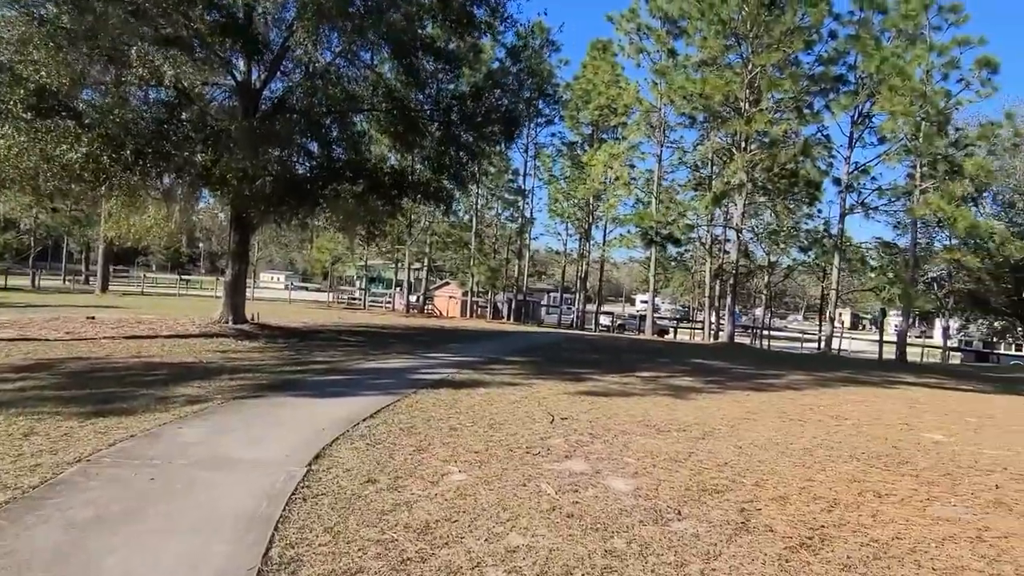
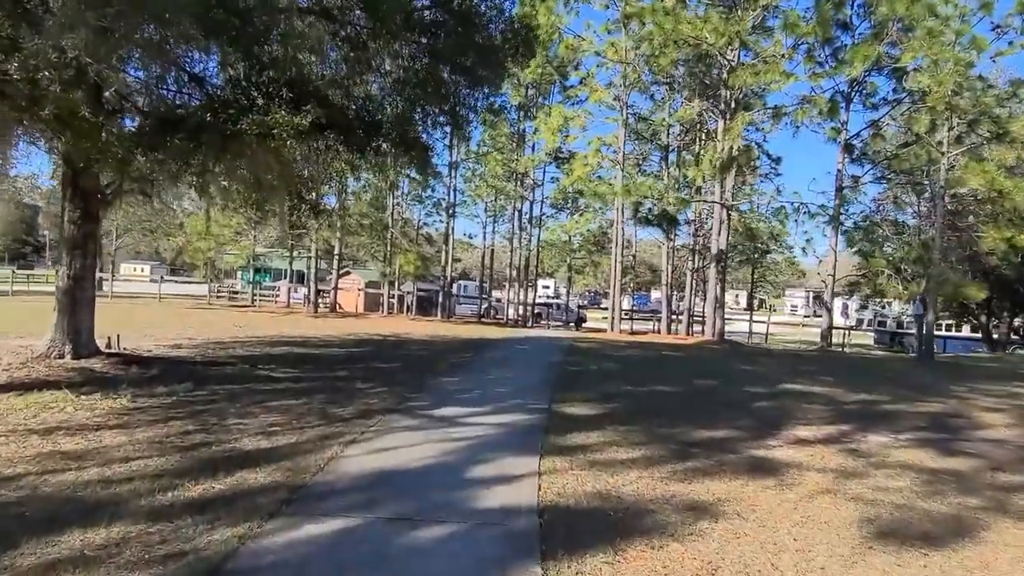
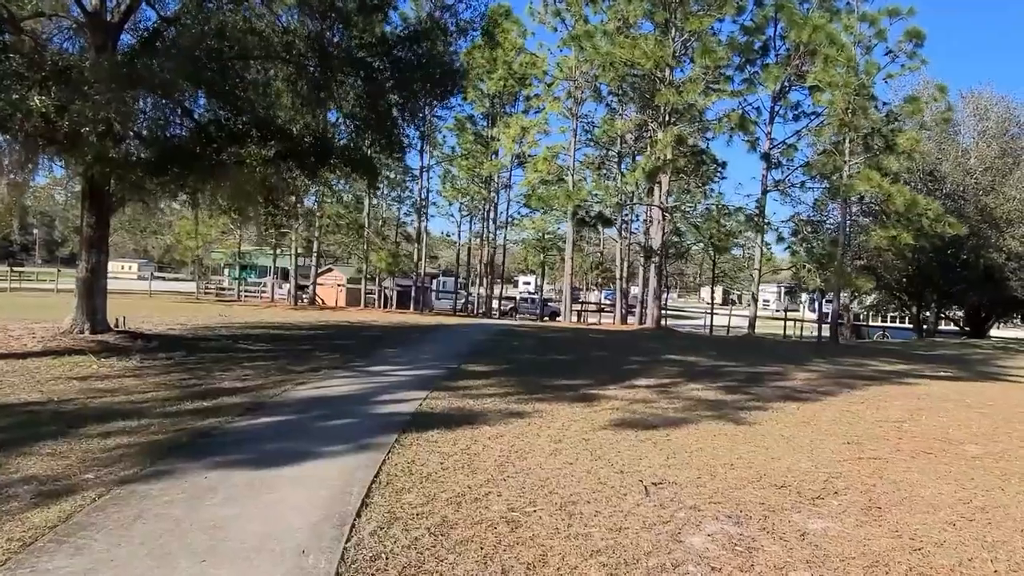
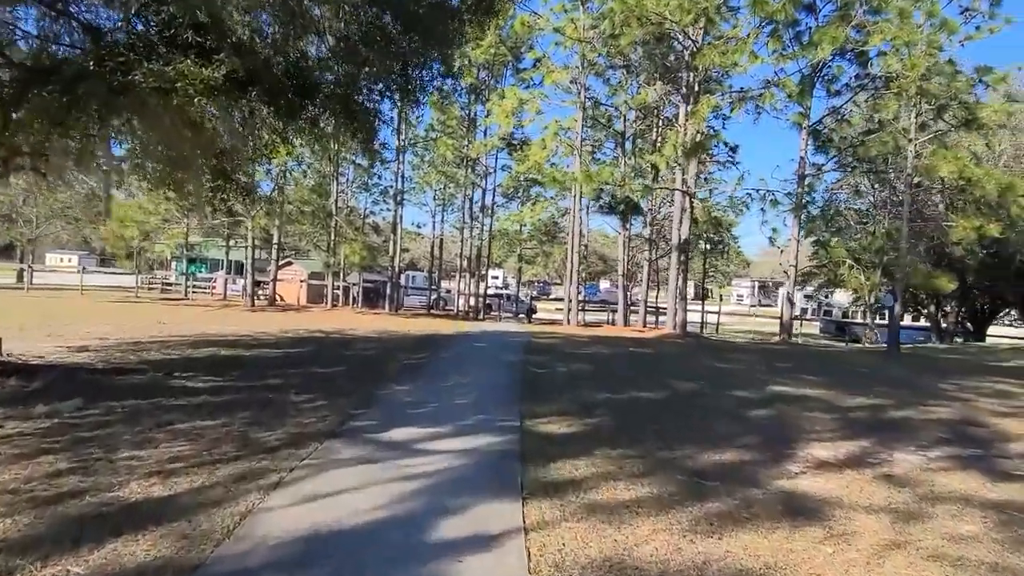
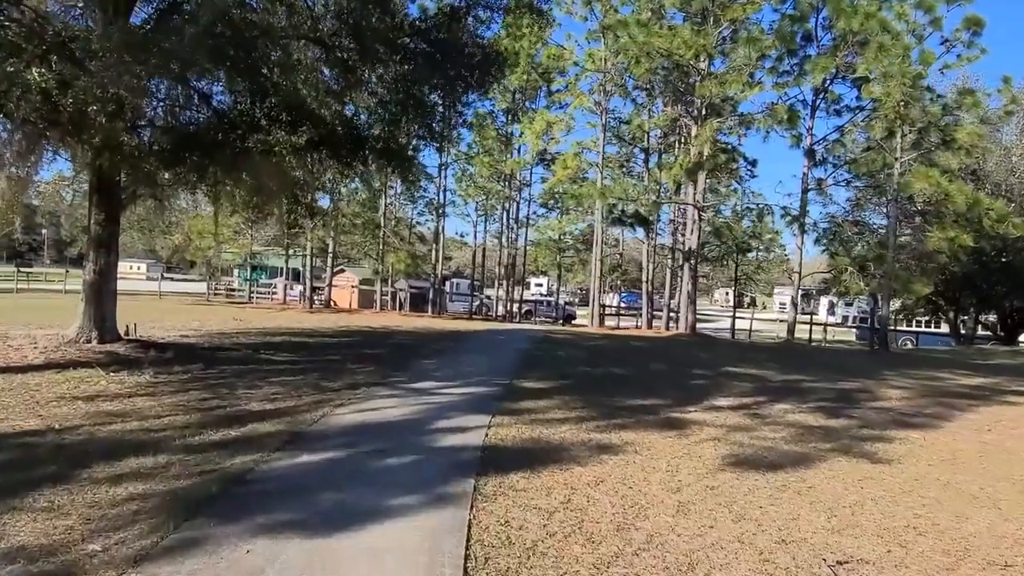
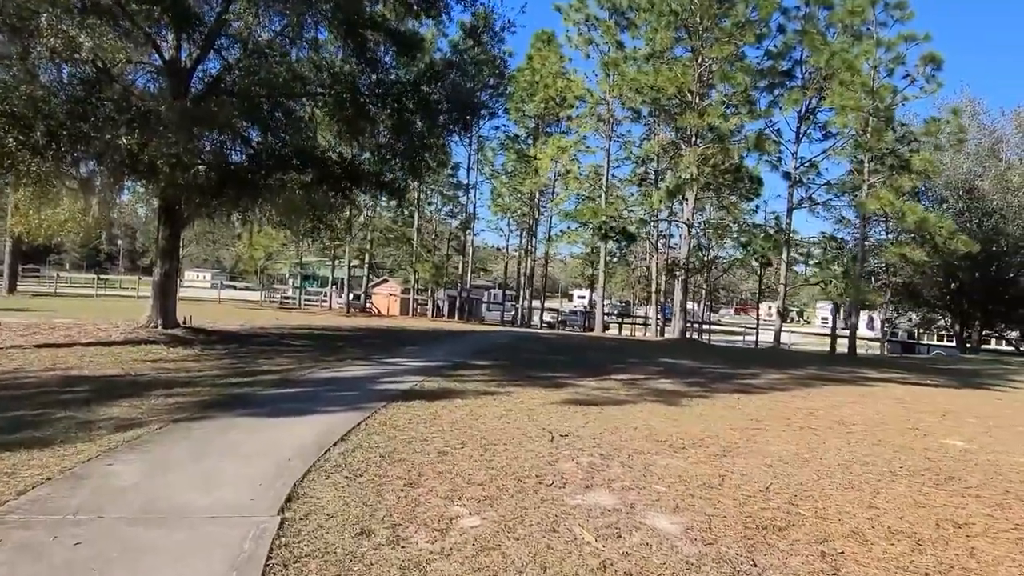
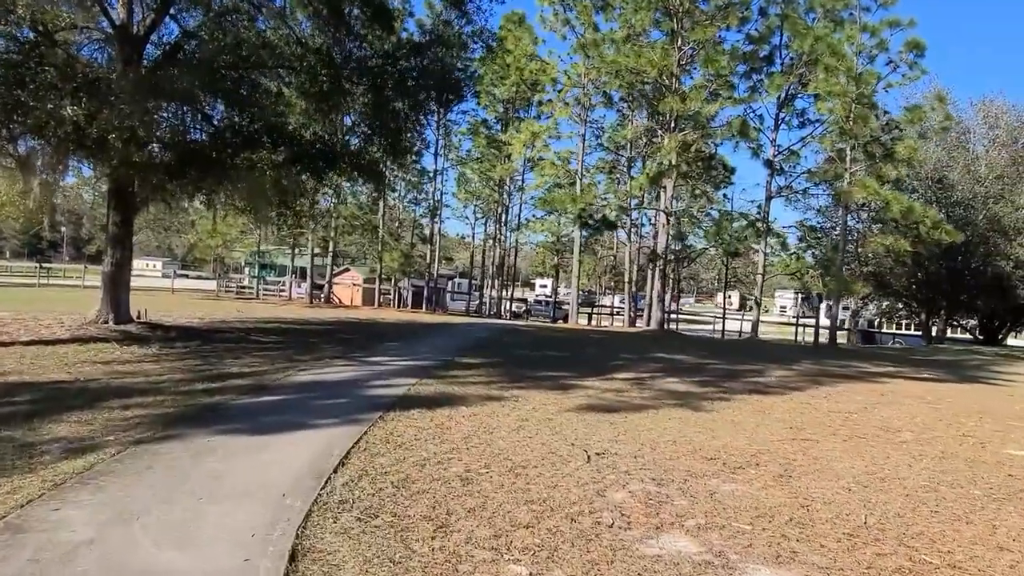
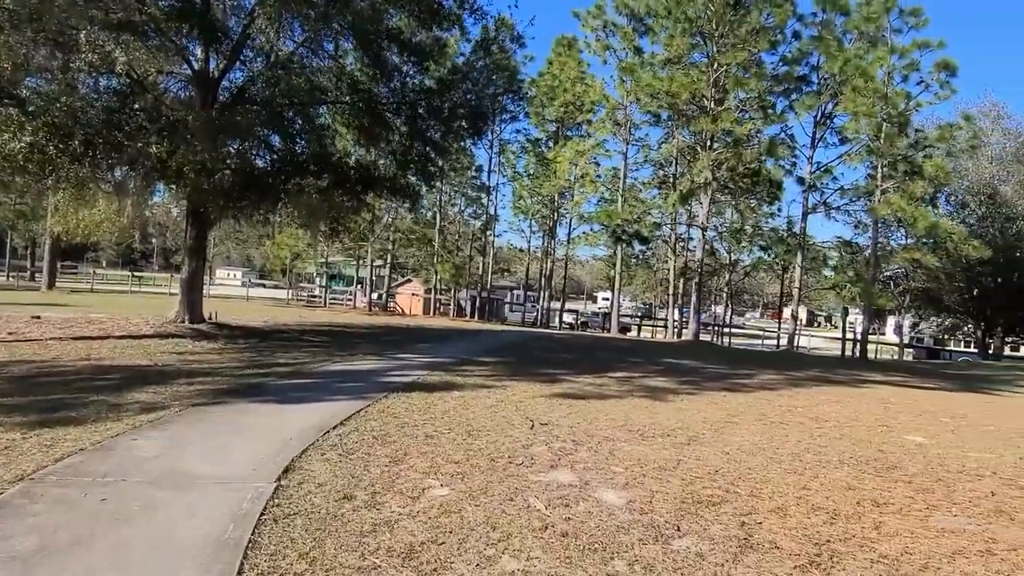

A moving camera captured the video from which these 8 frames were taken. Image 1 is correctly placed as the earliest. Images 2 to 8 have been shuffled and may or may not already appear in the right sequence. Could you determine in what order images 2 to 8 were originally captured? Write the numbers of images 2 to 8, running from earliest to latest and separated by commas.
8, 6, 7, 3, 5, 2, 4
